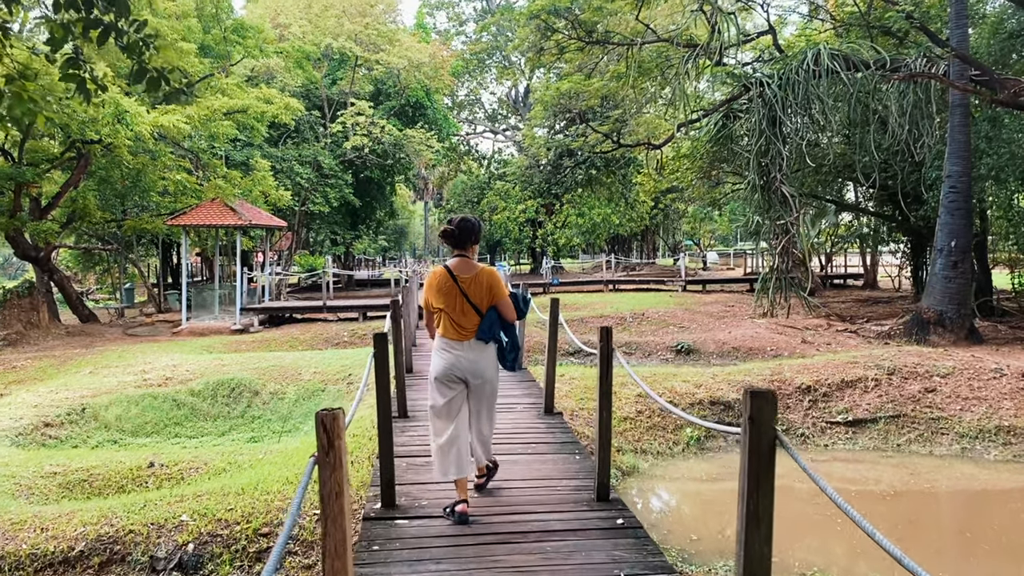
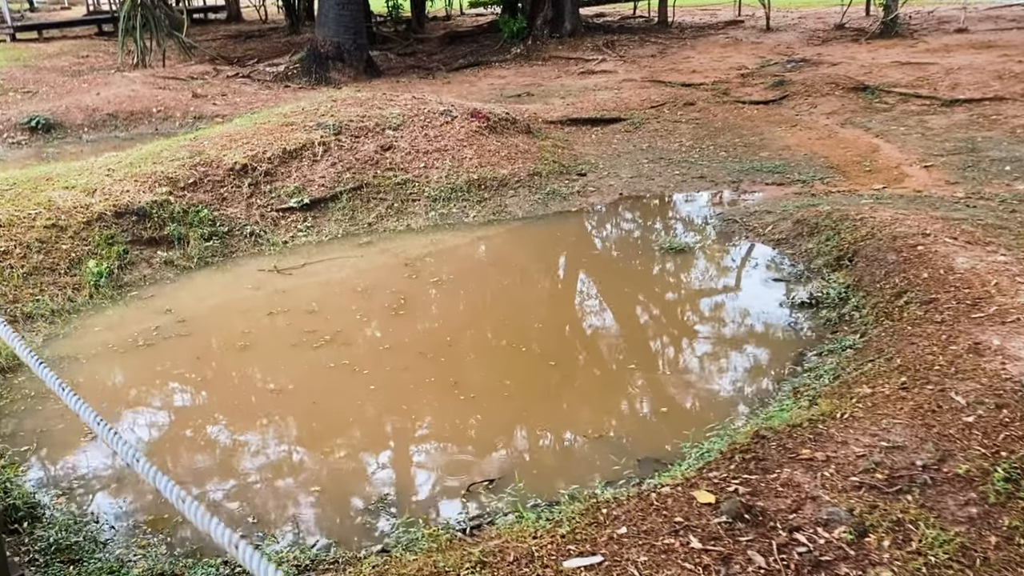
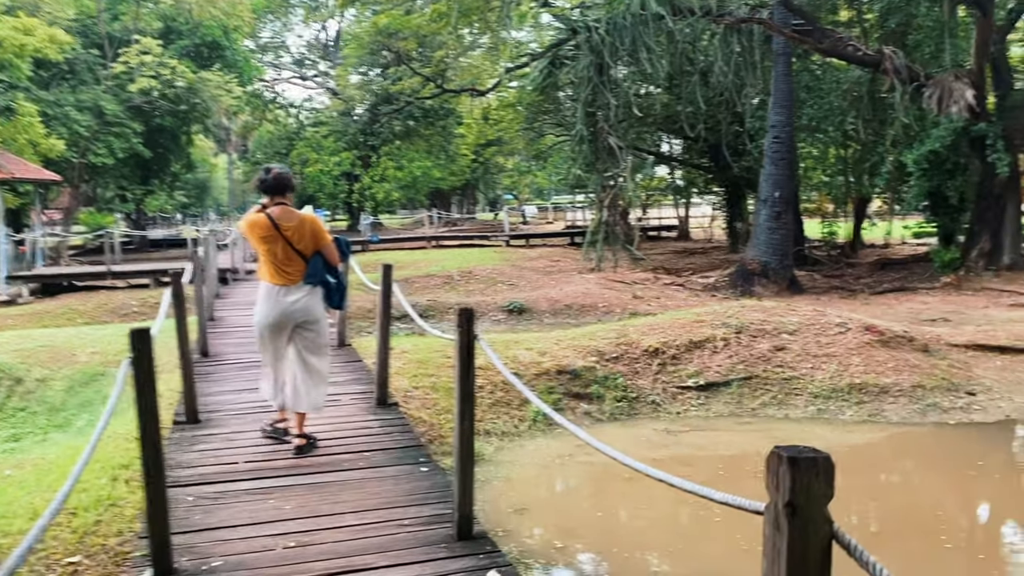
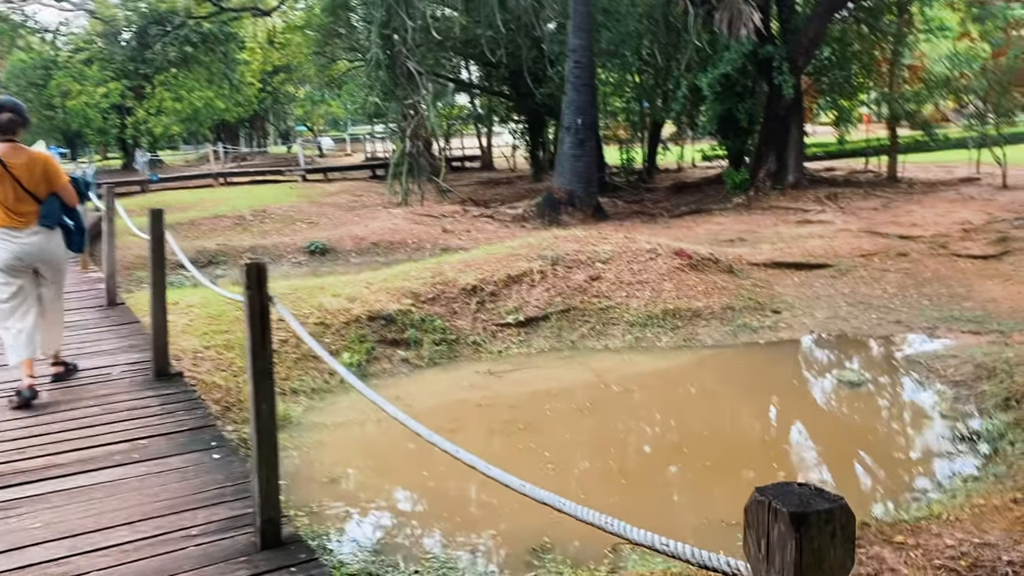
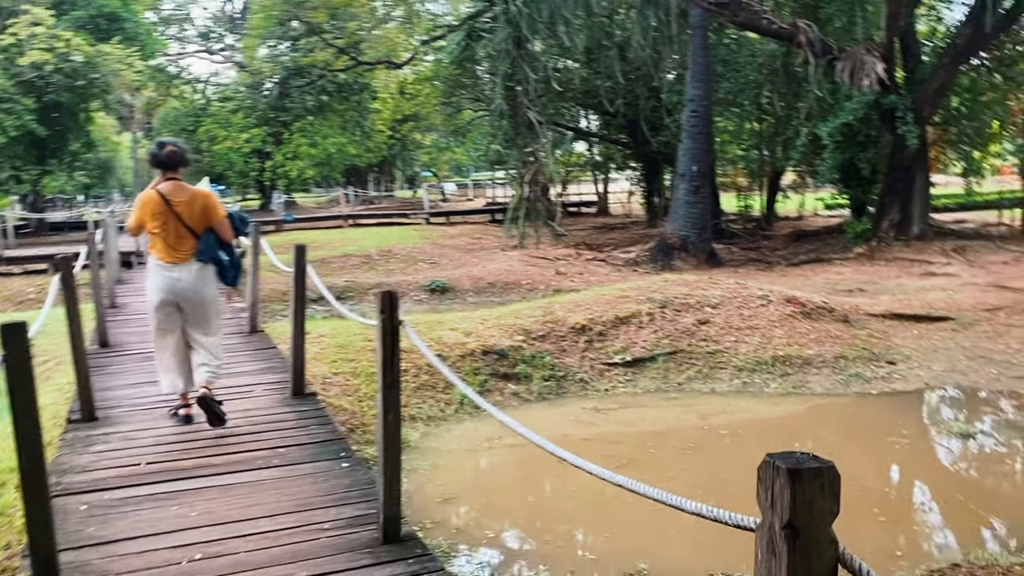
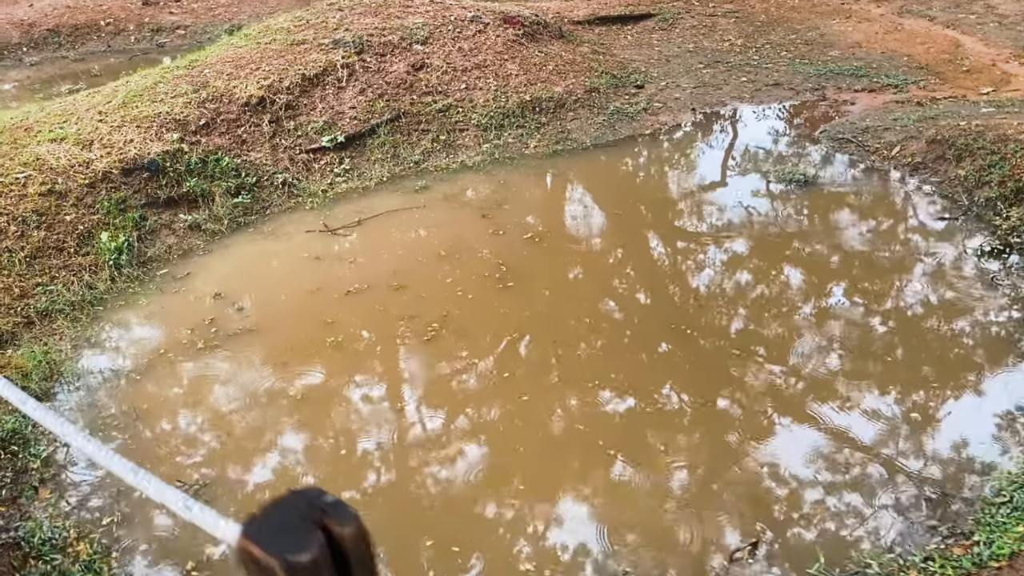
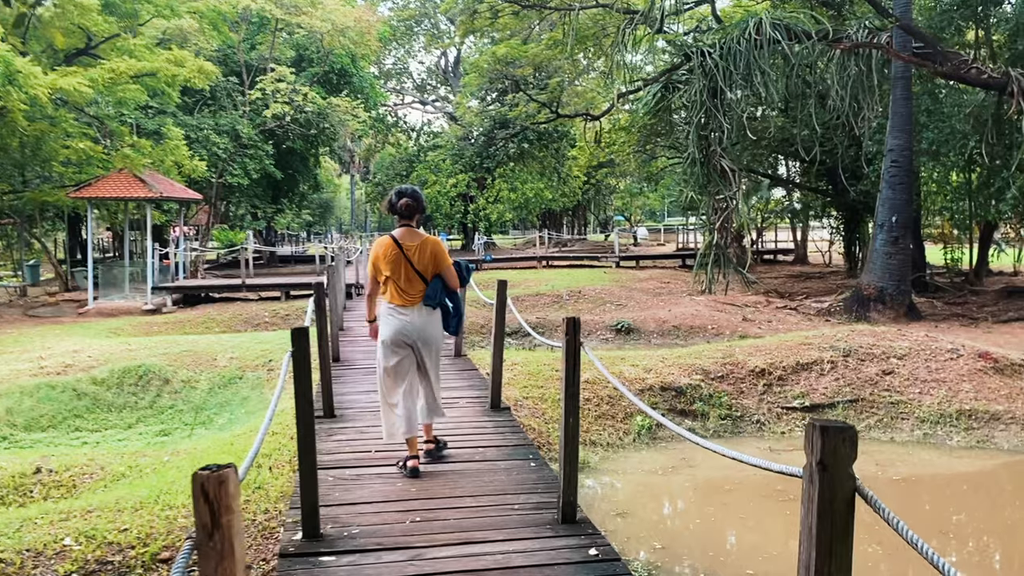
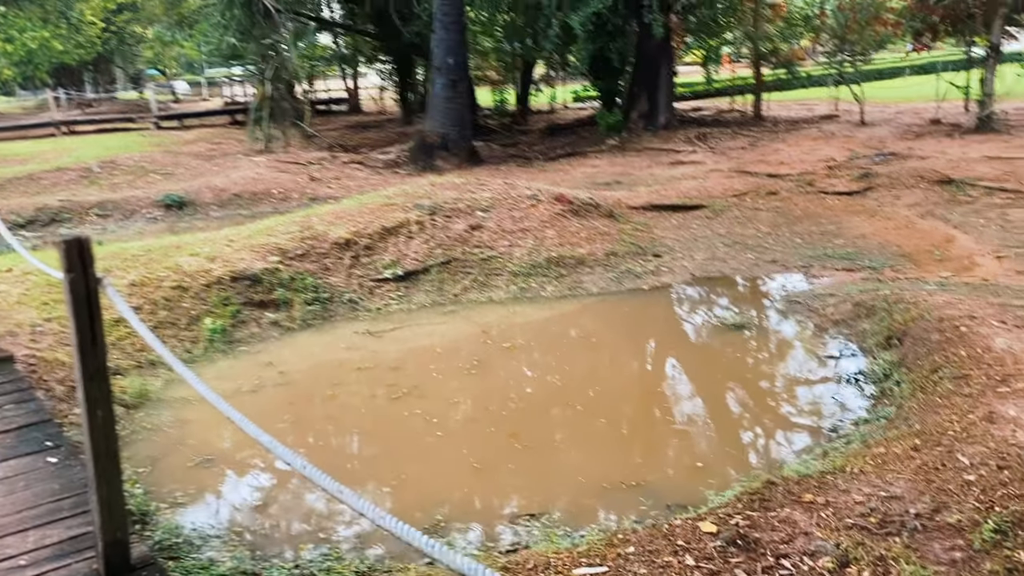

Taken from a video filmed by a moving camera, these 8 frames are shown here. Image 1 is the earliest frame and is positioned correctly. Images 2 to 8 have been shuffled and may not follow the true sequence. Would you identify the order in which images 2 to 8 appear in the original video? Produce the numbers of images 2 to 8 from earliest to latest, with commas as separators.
7, 3, 5, 4, 8, 2, 6
